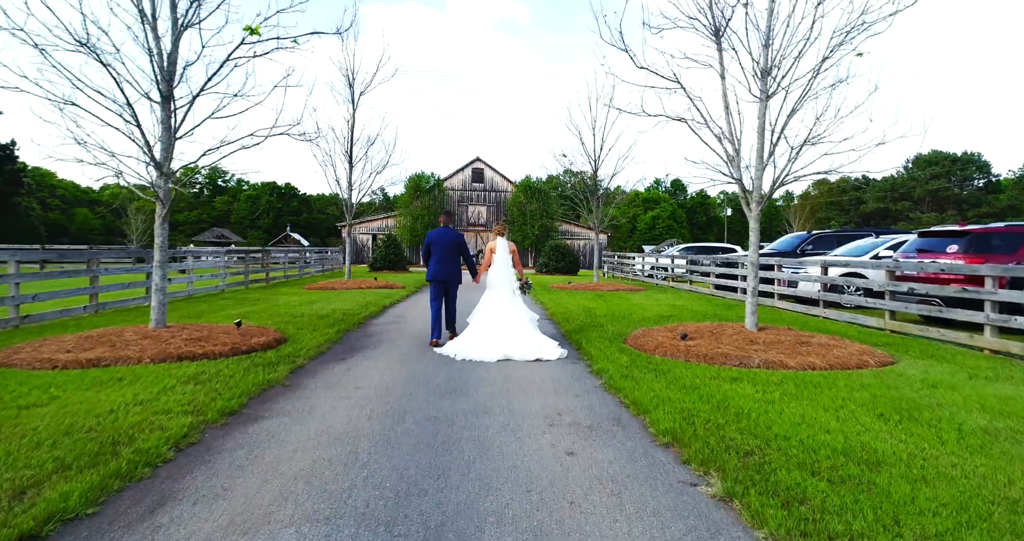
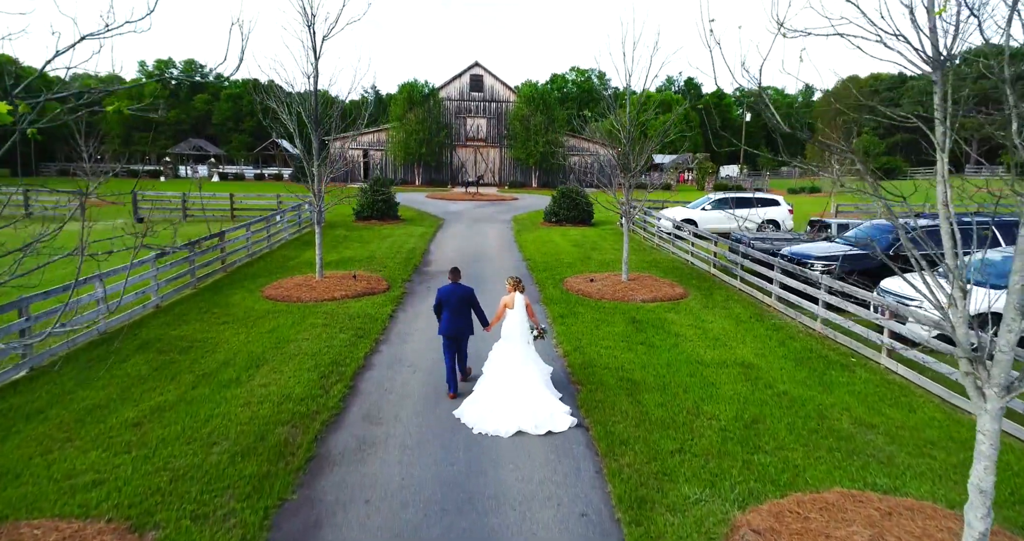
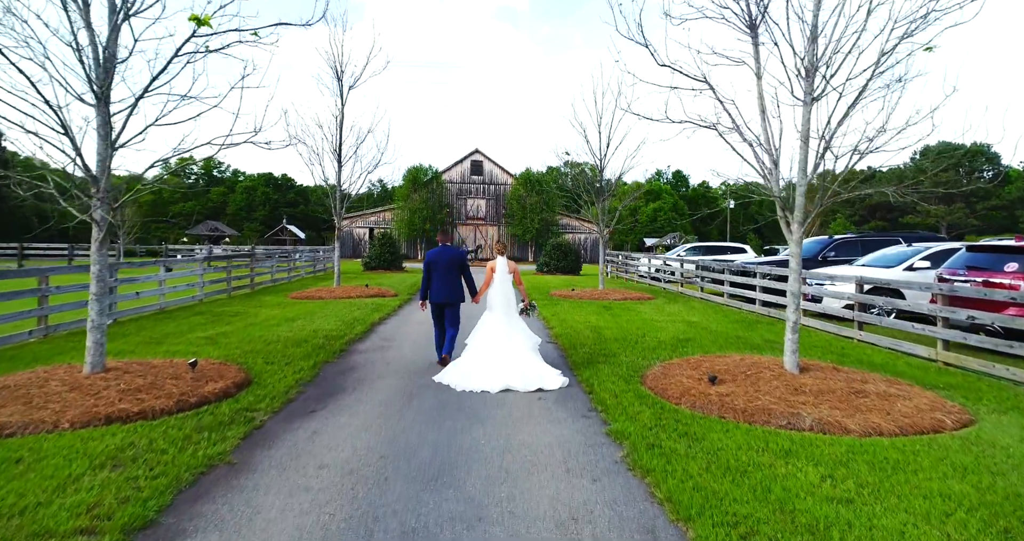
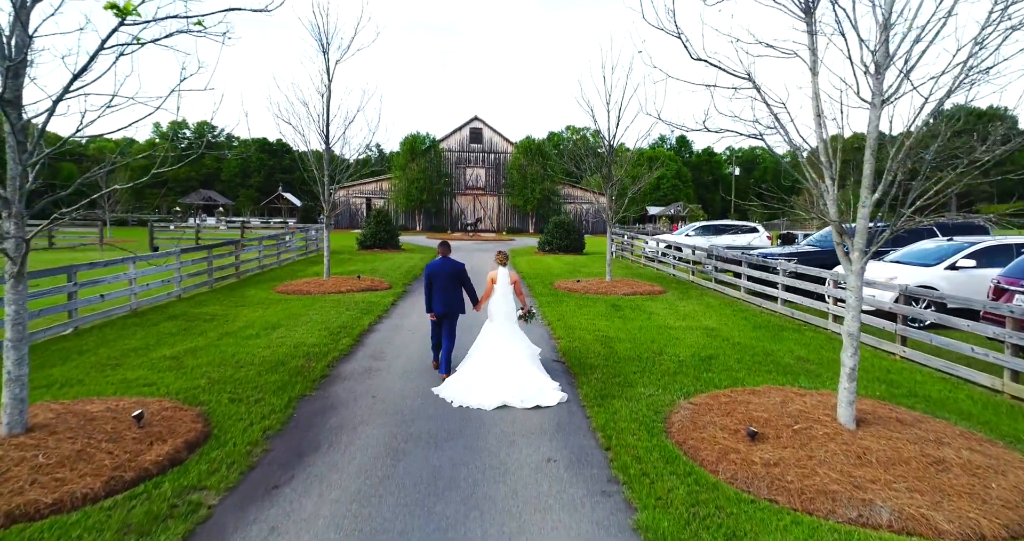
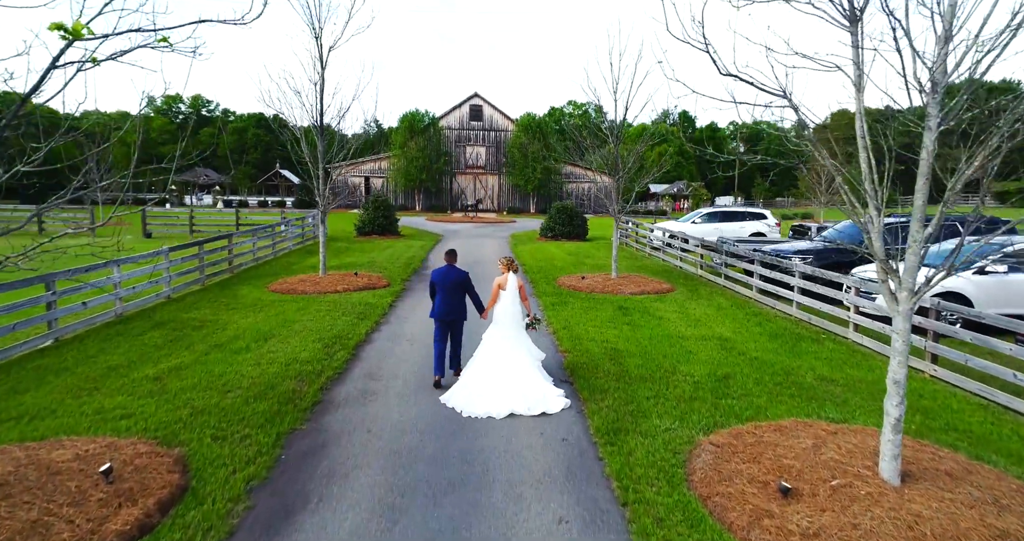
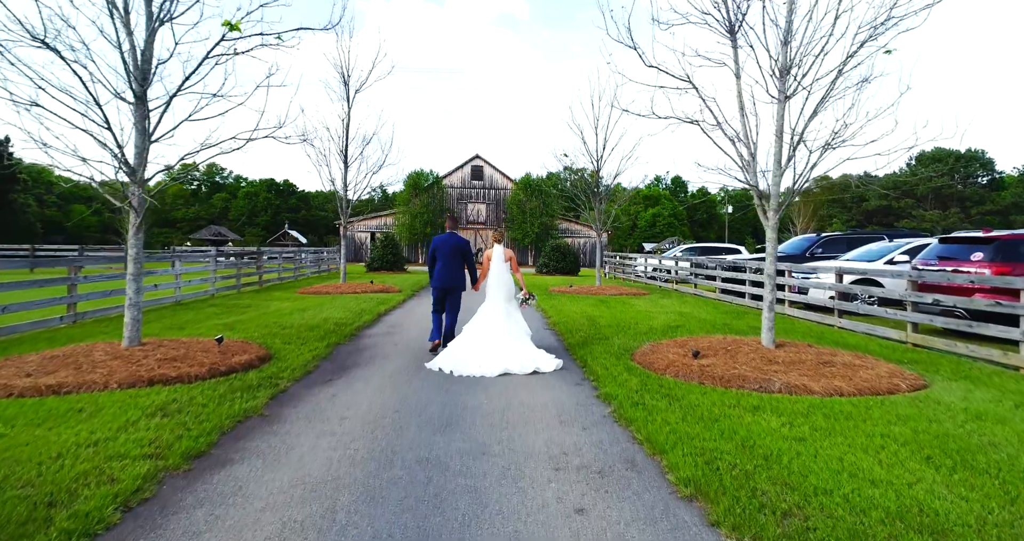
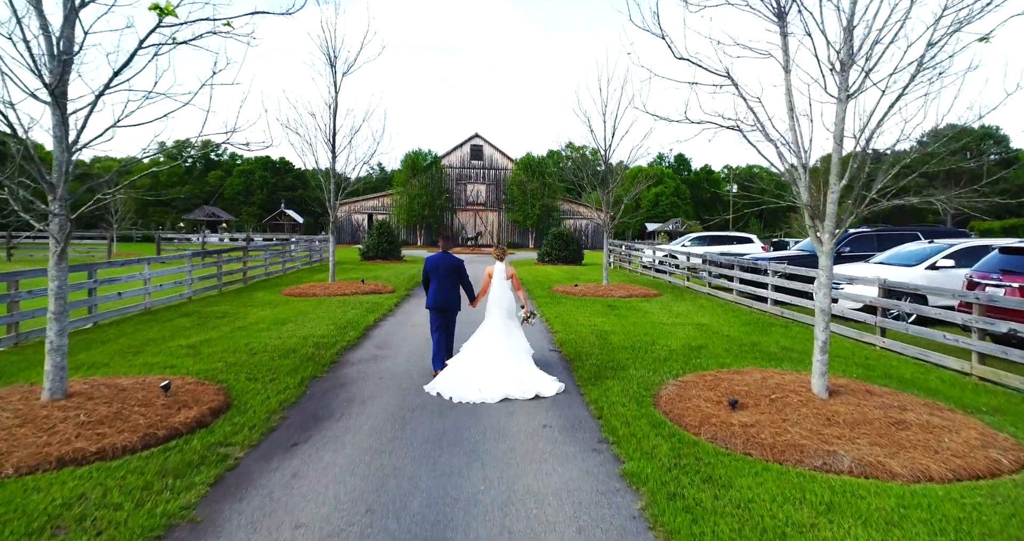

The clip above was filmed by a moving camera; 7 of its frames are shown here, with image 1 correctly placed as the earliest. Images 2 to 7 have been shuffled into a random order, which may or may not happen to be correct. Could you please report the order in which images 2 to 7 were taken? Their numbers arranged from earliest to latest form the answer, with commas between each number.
6, 3, 7, 4, 5, 2
